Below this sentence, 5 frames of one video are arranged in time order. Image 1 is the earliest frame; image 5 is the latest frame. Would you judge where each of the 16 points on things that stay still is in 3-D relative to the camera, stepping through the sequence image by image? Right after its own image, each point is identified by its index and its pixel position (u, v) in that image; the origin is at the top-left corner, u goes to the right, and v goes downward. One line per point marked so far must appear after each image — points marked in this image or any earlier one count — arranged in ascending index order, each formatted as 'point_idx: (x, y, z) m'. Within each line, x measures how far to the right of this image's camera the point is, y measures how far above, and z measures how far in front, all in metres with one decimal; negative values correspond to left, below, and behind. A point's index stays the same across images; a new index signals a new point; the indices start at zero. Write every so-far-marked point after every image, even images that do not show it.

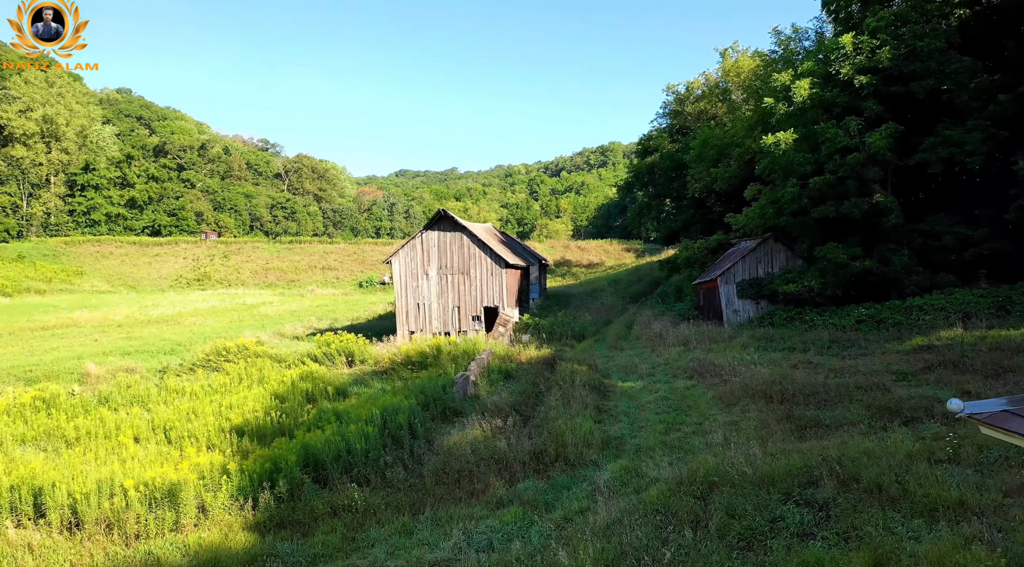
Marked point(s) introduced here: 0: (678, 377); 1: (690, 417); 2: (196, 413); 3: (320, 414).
0: (+4.4, -2.5, +19.8) m
1: (+3.7, -2.8, +15.4) m
2: (-7.5, -3.0, +17.6) m
3: (-4.3, -2.9, +16.7) m
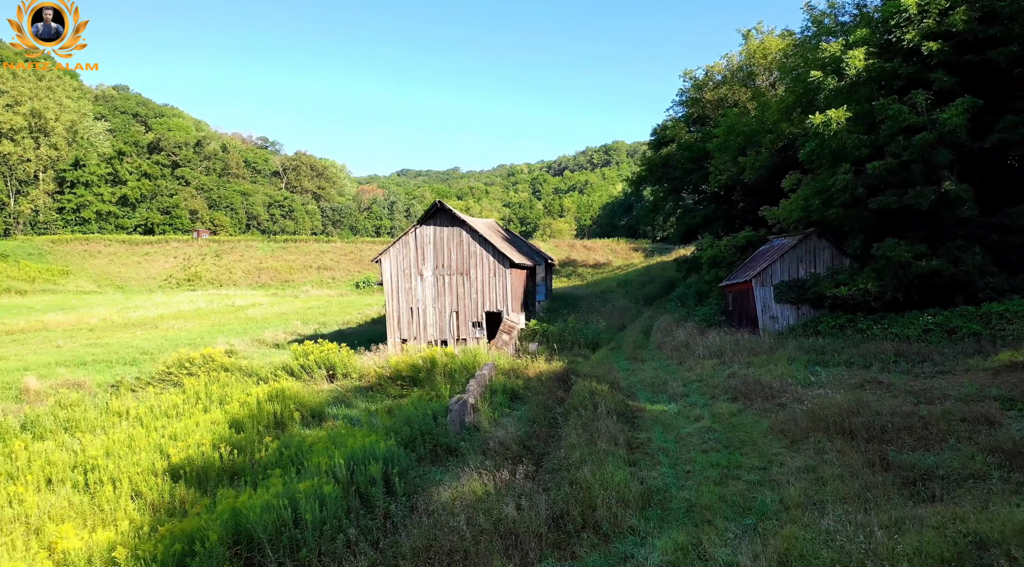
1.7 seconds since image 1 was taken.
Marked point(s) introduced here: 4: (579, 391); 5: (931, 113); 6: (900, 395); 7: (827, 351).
0: (+4.6, -2.6, +16.5) m
1: (+3.8, -2.8, +12.1) m
2: (-7.3, -3.1, +14.3) m
3: (-4.1, -3.0, +13.4) m
4: (+1.5, -2.4, +16.9) m
5: (+10.6, +4.3, +18.9) m
6: (+7.6, -2.2, +14.7) m
7: (+8.2, -1.8, +19.4) m
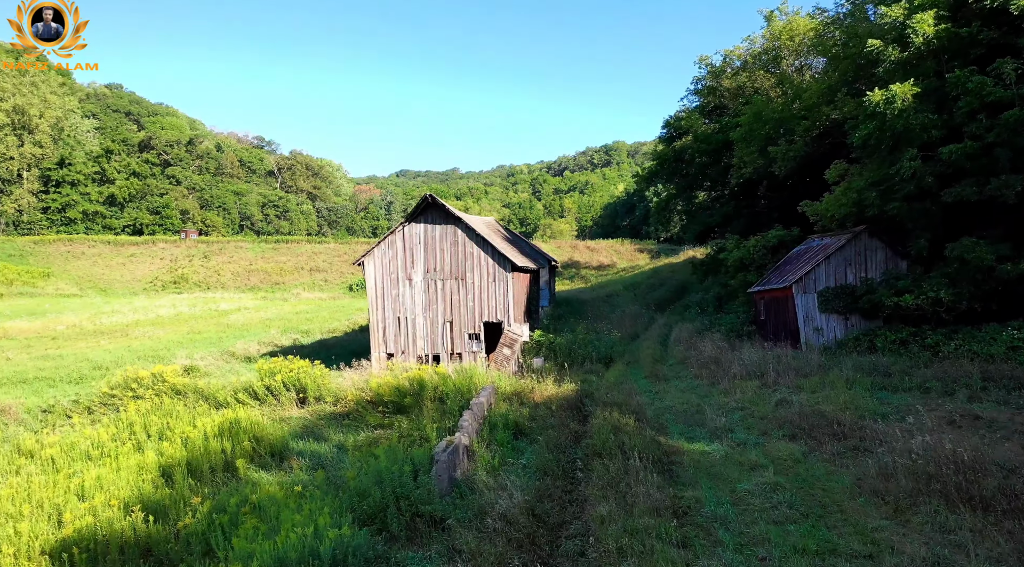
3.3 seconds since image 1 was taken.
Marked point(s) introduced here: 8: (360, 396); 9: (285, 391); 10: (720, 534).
0: (+4.6, -2.8, +13.3) m
1: (+3.9, -3.0, +8.8) m
2: (-7.2, -3.3, +11.1) m
3: (-4.1, -3.1, +10.2) m
4: (+1.6, -2.6, +13.6) m
5: (+10.7, +4.2, +15.7) m
6: (+7.7, -2.4, +11.5) m
7: (+8.3, -1.9, +16.2) m
8: (-3.6, -2.7, +17.9) m
9: (-5.6, -2.7, +18.4) m
10: (+2.5, -3.0, +9.0) m
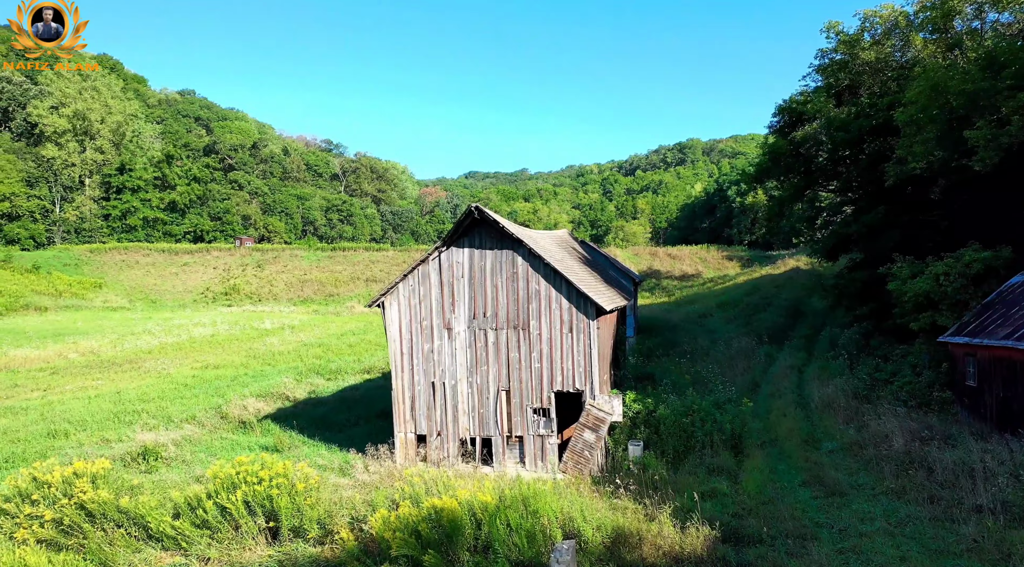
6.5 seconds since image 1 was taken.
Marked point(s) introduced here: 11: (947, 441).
0: (+5.5, -3.8, +5.8) m
1: (+4.4, -4.0, +1.5) m
2: (-6.5, -4.3, +4.7) m
3: (-3.4, -4.2, +3.5) m
4: (+2.5, -3.6, +6.5) m
5: (+11.8, +3.1, +7.7) m
6: (+8.4, -3.4, +3.8) m
7: (+9.4, -3.0, +8.4) m
8: (-2.3, -3.7, +11.2) m
9: (-4.2, -3.7, +11.8) m
10: (+3.0, -4.0, +1.7) m
11: (+8.2, -2.9, +14.0) m
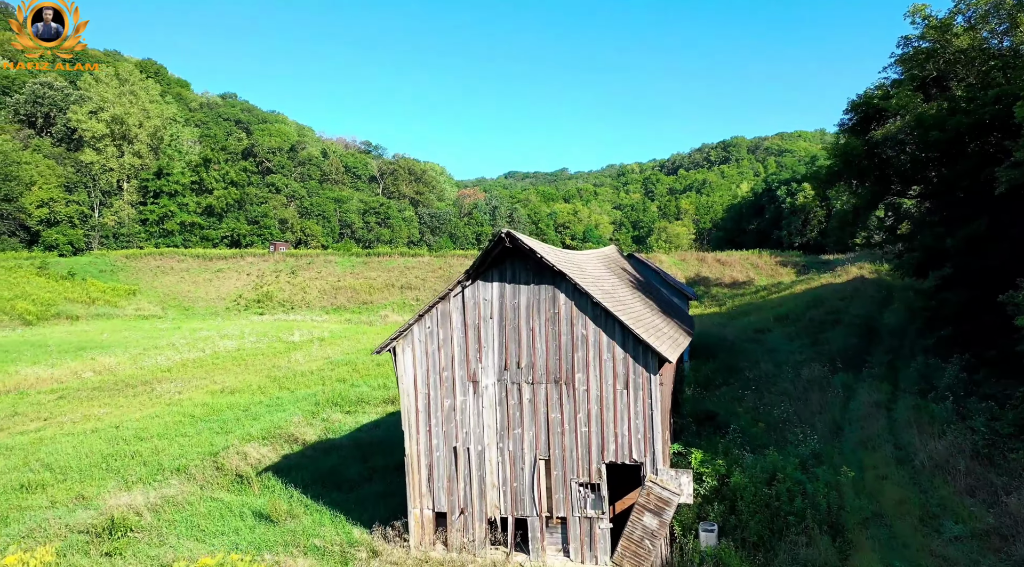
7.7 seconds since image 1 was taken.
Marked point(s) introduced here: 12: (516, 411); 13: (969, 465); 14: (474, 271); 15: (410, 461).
0: (+5.7, -4.5, +2.5) m
1: (+4.3, -4.7, -1.8) m
2: (-6.4, -5.0, +2.1) m
3: (-3.4, -4.9, +0.7) m
4: (+2.7, -4.3, +3.3) m
5: (+12.0, +2.4, +4.1) m
6: (+8.5, -4.1, +0.3) m
7: (+9.7, -3.7, +4.9) m
8: (-1.8, -4.4, +8.3) m
9: (-3.7, -4.4, +9.1) m
10: (+3.0, -4.7, -1.4) m
11: (+8.8, -3.6, +10.5) m
12: (+0.1, -2.1, +12.2) m
13: (+9.0, -3.6, +14.6) m
14: (-0.6, +0.2, +12.3) m
15: (-1.7, -2.9, +12.7) m
